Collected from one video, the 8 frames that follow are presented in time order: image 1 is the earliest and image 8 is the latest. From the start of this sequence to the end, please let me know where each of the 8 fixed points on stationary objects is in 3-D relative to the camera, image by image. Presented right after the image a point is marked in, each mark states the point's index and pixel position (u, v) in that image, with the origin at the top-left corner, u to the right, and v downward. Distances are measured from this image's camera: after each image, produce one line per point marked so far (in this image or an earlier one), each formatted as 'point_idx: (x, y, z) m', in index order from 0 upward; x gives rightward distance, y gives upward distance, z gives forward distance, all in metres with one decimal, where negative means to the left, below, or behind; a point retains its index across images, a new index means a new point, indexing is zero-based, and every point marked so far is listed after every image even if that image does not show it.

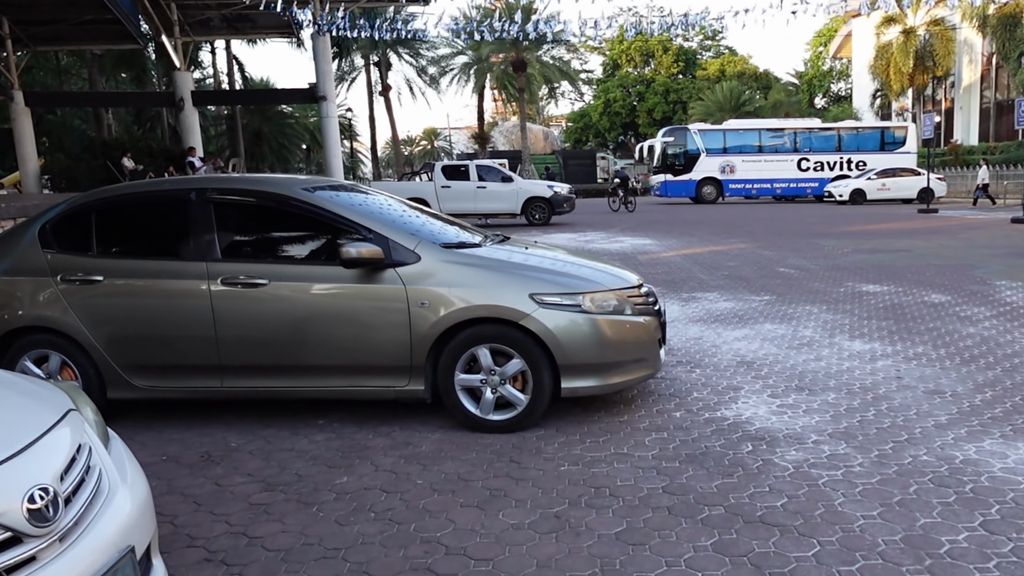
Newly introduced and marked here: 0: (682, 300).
0: (+2.1, -0.1, +11.0) m
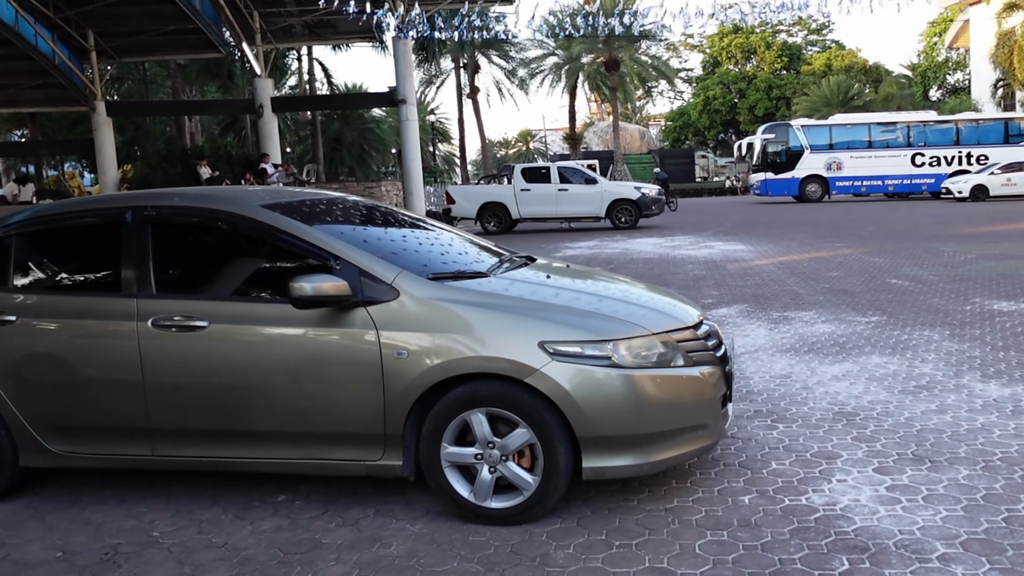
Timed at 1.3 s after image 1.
0: (+2.6, -0.3, +9.2) m
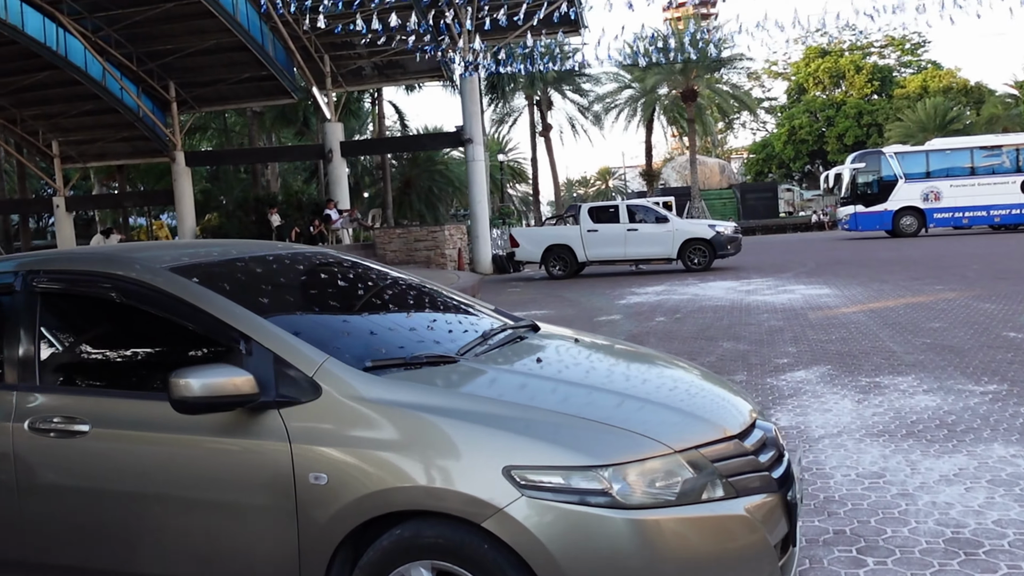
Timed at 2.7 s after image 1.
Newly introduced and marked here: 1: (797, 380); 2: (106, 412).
0: (+2.9, -0.9, +7.6) m
1: (+2.6, -0.8, +8.1) m
2: (-1.7, -0.5, +3.7) m
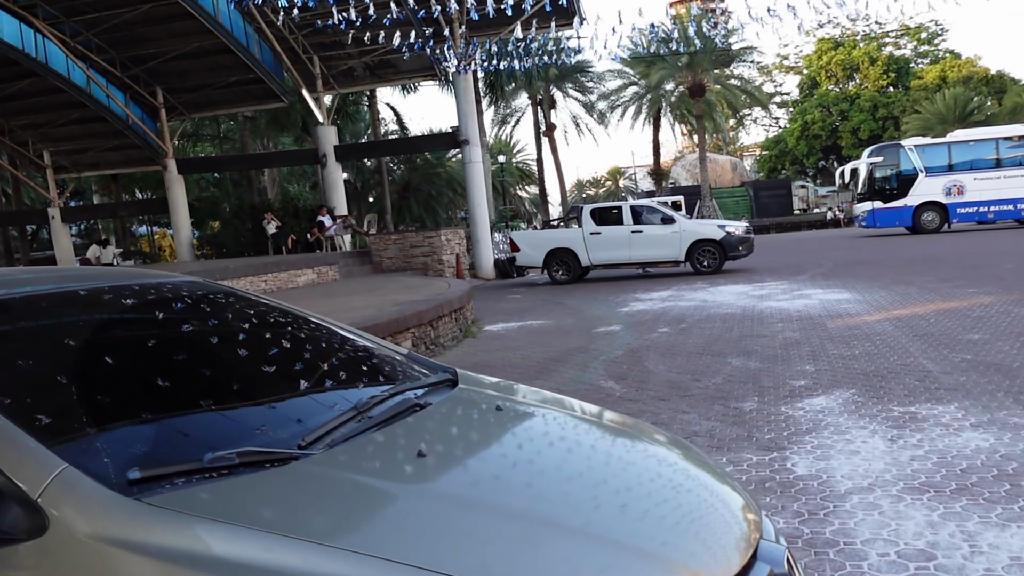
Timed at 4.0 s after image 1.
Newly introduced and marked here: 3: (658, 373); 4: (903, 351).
0: (+2.7, -0.9, +6.3) m
1: (+2.3, -0.9, +6.9) m
2: (-2.0, -0.7, +2.5) m
3: (+1.4, -0.7, +8.4) m
4: (+3.9, -0.6, +9.0) m
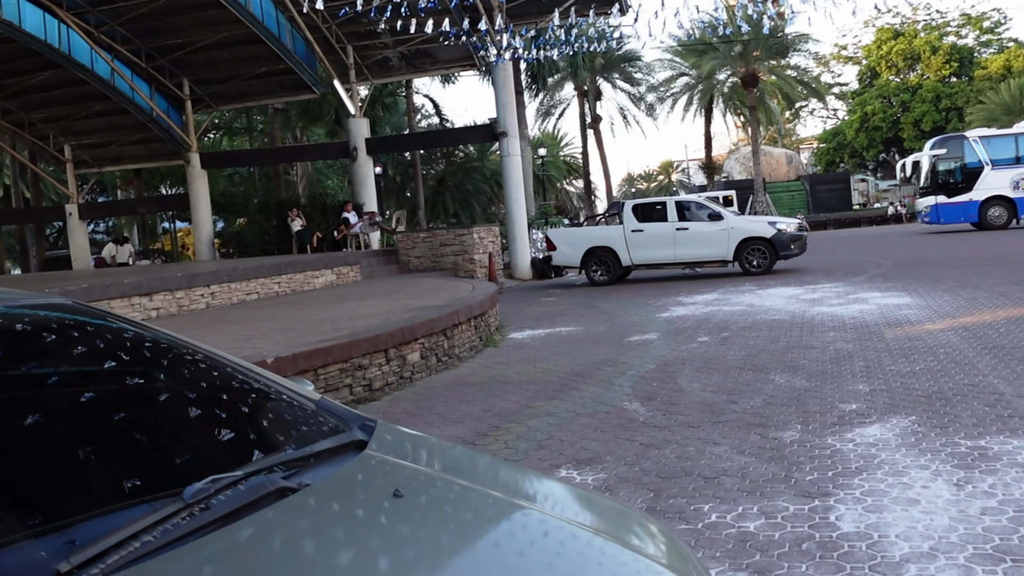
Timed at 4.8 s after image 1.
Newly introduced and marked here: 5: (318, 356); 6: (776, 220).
0: (+2.7, -1.0, +5.4) m
1: (+2.3, -1.0, +6.0) m
2: (-2.2, -0.8, +1.9) m
3: (+1.5, -0.8, +7.6) m
4: (+4.0, -0.7, +8.0) m
5: (-1.4, -0.5, +6.5) m
6: (+5.6, +1.4, +19.1) m
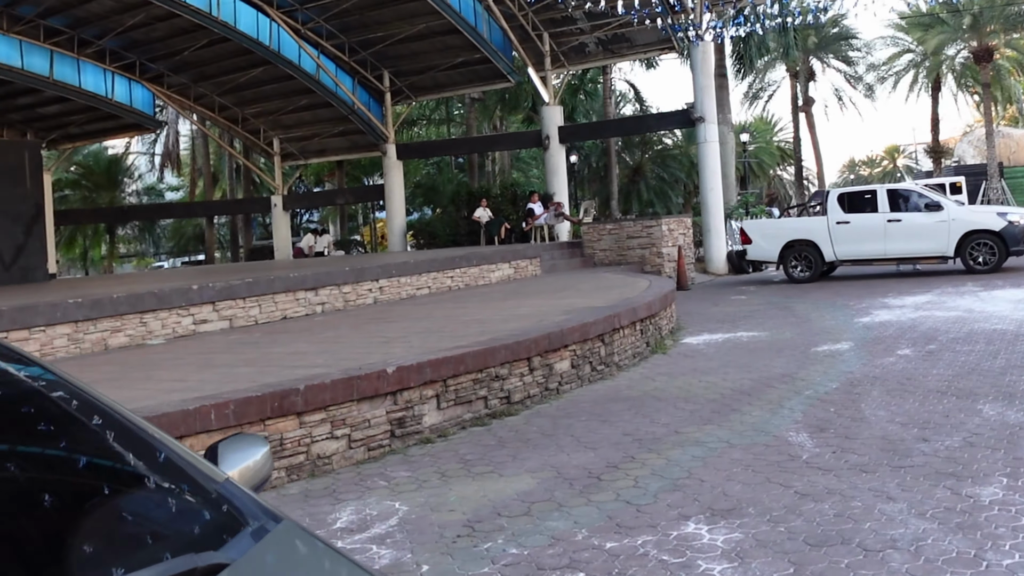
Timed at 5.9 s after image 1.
0: (+3.2, -1.2, +4.1) m
1: (+3.1, -1.1, +4.7) m
2: (-2.3, -0.8, +1.7) m
3: (+2.6, -0.9, +6.5) m
4: (+5.2, -0.8, +6.3) m
5: (-0.4, -0.5, +6.1) m
6: (+9.2, +1.4, +16.8) m
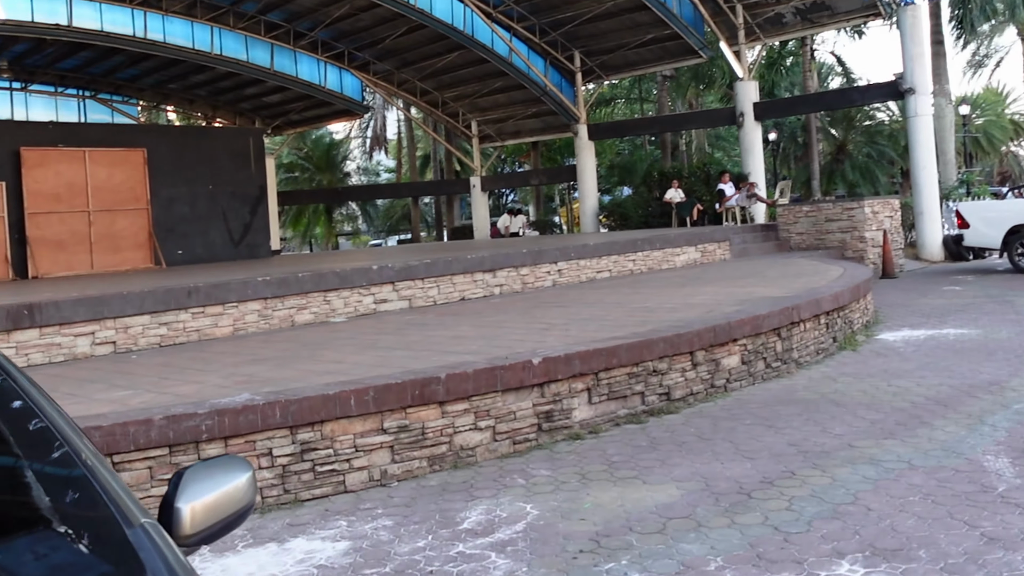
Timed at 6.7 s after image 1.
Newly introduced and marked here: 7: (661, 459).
0: (+3.7, -1.2, +3.0) m
1: (+3.7, -1.2, +3.7) m
2: (-2.2, -0.8, +1.9) m
3: (+3.6, -0.9, +5.5) m
4: (+6.1, -0.9, +4.8) m
5: (+0.6, -0.5, +5.8) m
6: (+12.3, +1.5, +14.1) m
7: (+0.8, -0.9, +5.0) m
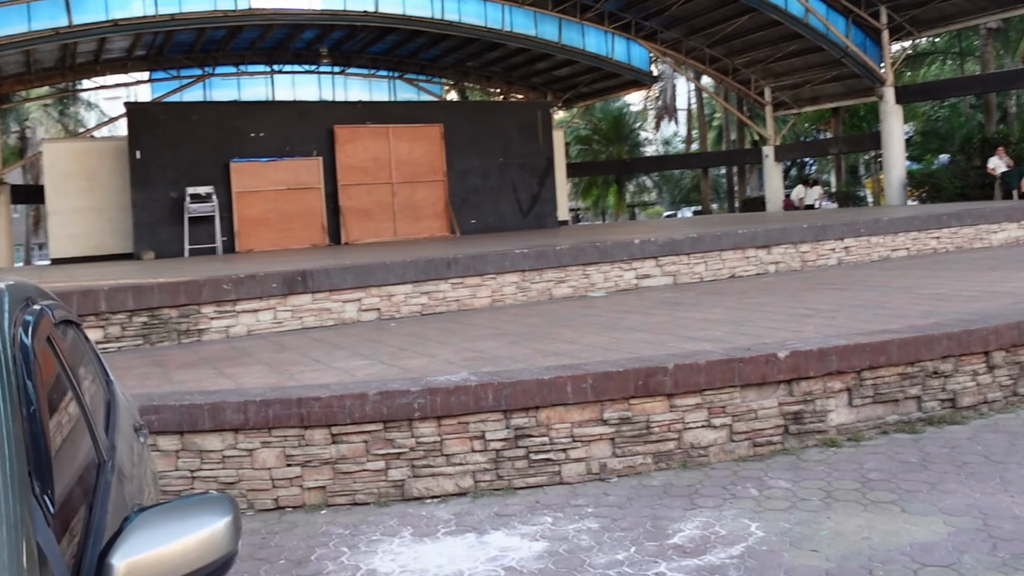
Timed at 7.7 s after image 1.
0: (+4.0, -1.3, +1.4) m
1: (+4.2, -1.2, +2.0) m
2: (-1.9, -0.7, +2.1) m
3: (+4.7, -0.9, +3.7) m
4: (+6.8, -1.0, +2.3) m
5: (+1.9, -0.4, +4.9) m
6: (+15.7, +1.4, +9.2) m
7: (+1.9, -0.9, +4.1) m
